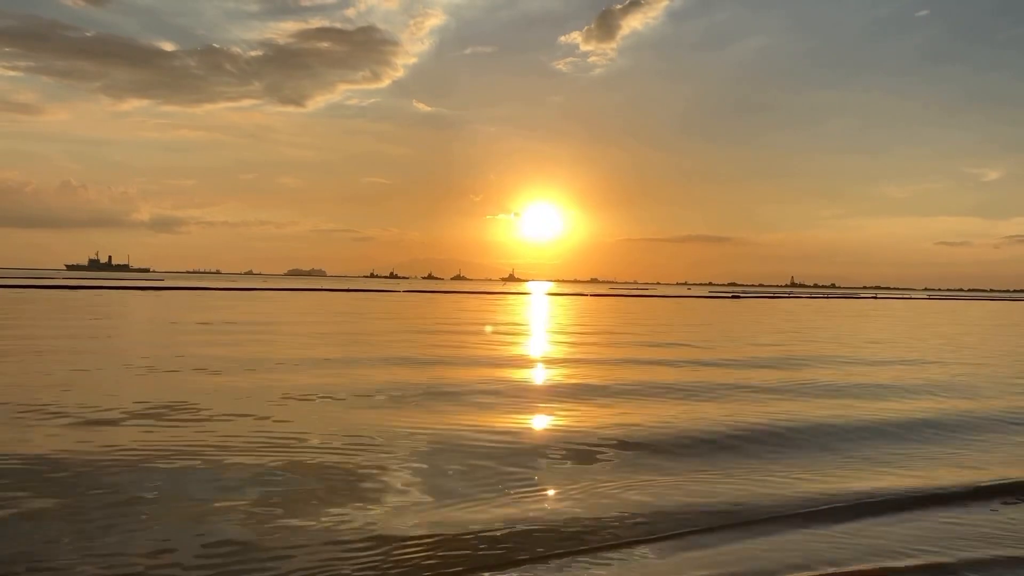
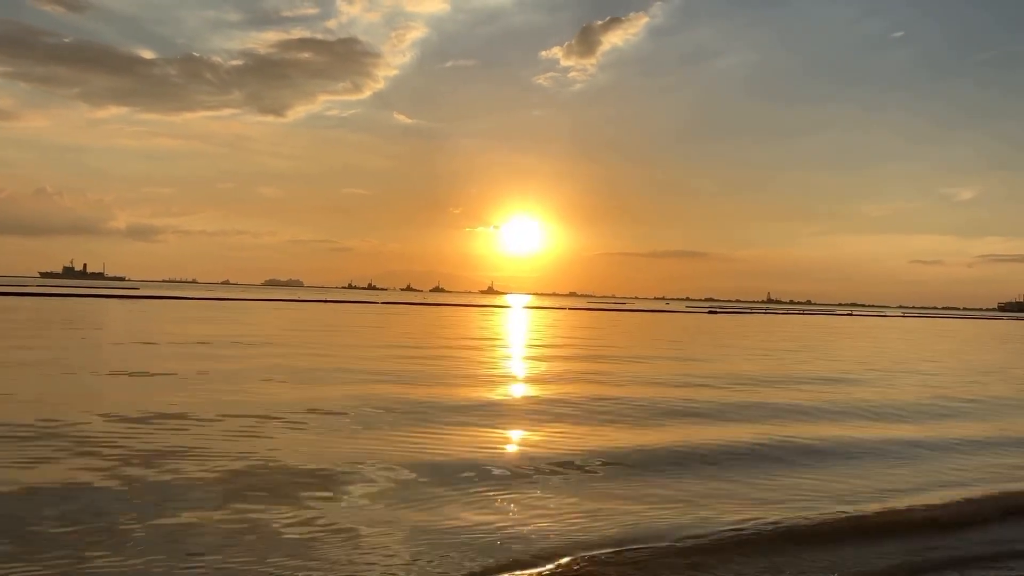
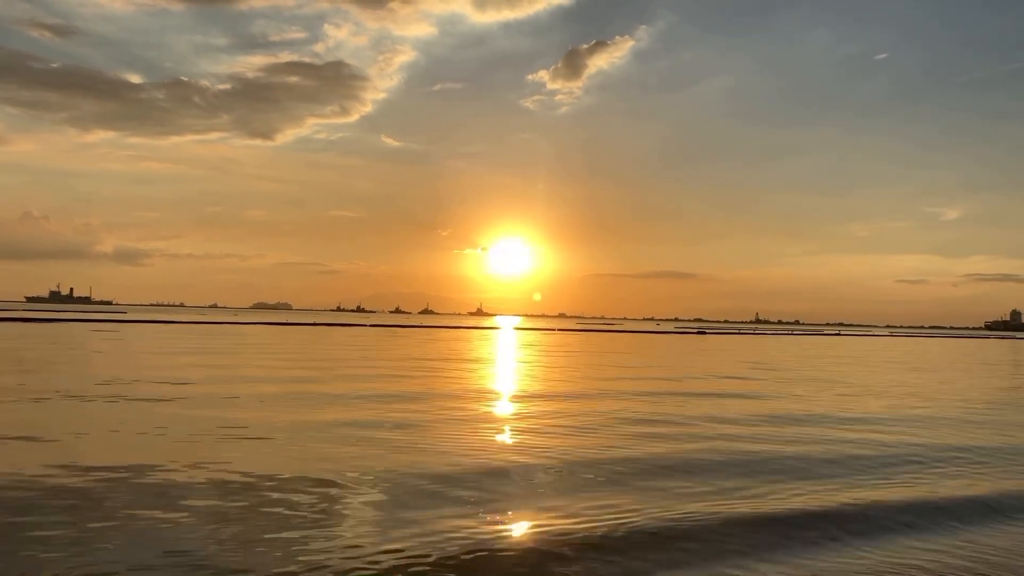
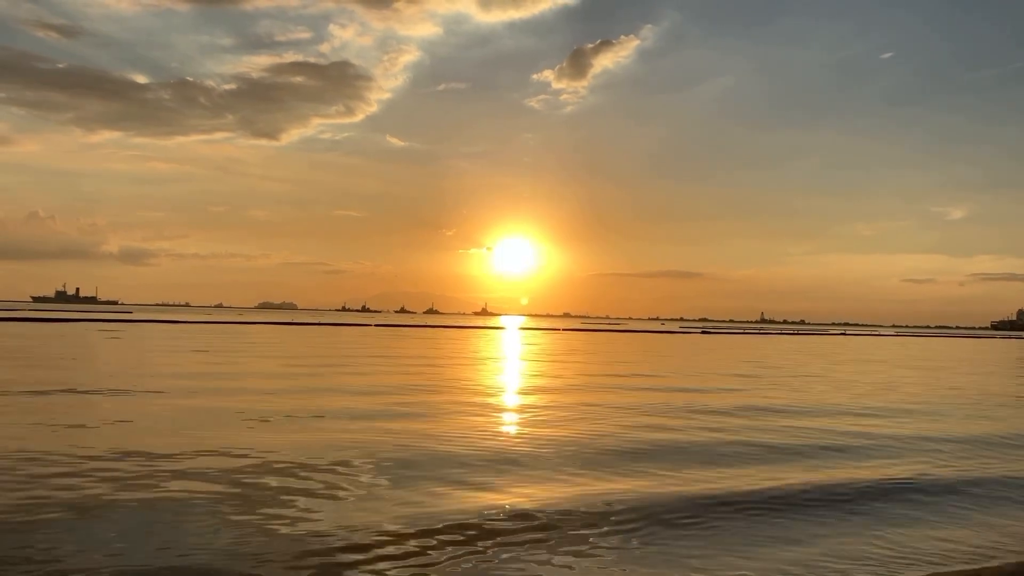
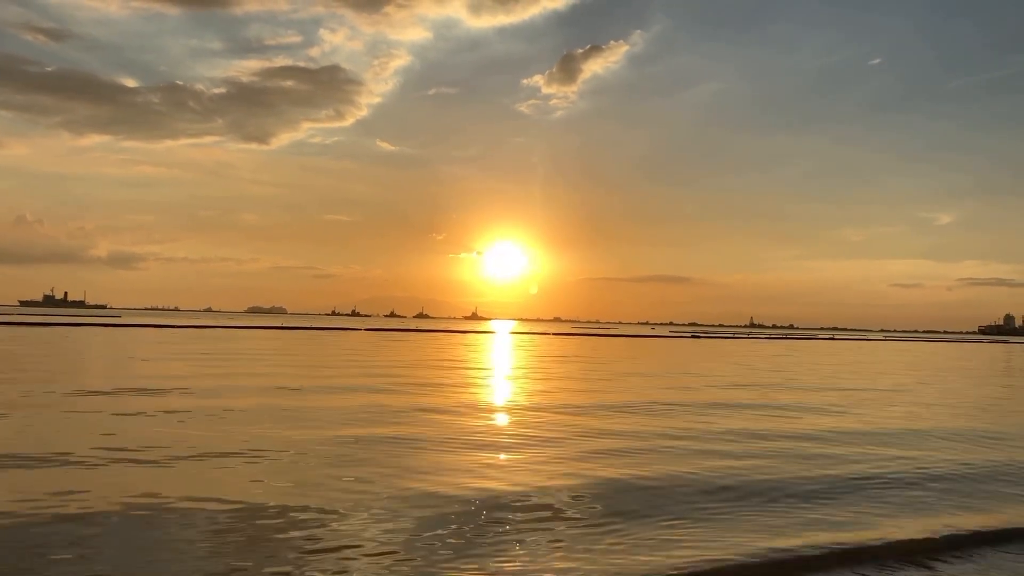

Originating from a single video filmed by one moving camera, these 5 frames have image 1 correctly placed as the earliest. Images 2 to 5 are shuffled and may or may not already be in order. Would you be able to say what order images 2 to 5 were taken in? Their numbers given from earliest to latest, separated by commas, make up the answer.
2, 4, 3, 5
